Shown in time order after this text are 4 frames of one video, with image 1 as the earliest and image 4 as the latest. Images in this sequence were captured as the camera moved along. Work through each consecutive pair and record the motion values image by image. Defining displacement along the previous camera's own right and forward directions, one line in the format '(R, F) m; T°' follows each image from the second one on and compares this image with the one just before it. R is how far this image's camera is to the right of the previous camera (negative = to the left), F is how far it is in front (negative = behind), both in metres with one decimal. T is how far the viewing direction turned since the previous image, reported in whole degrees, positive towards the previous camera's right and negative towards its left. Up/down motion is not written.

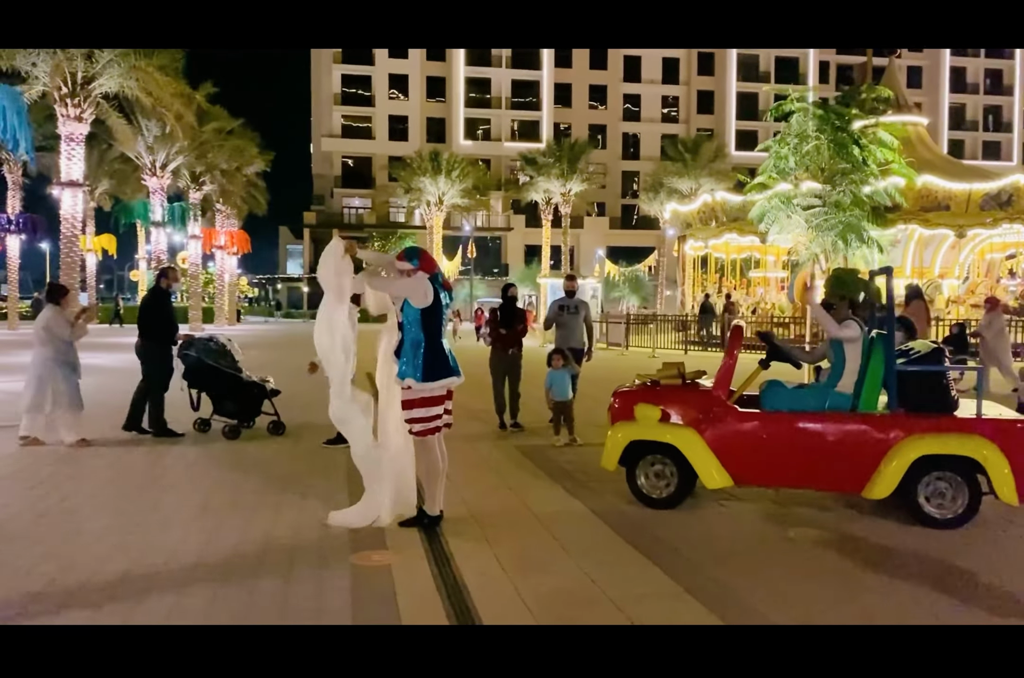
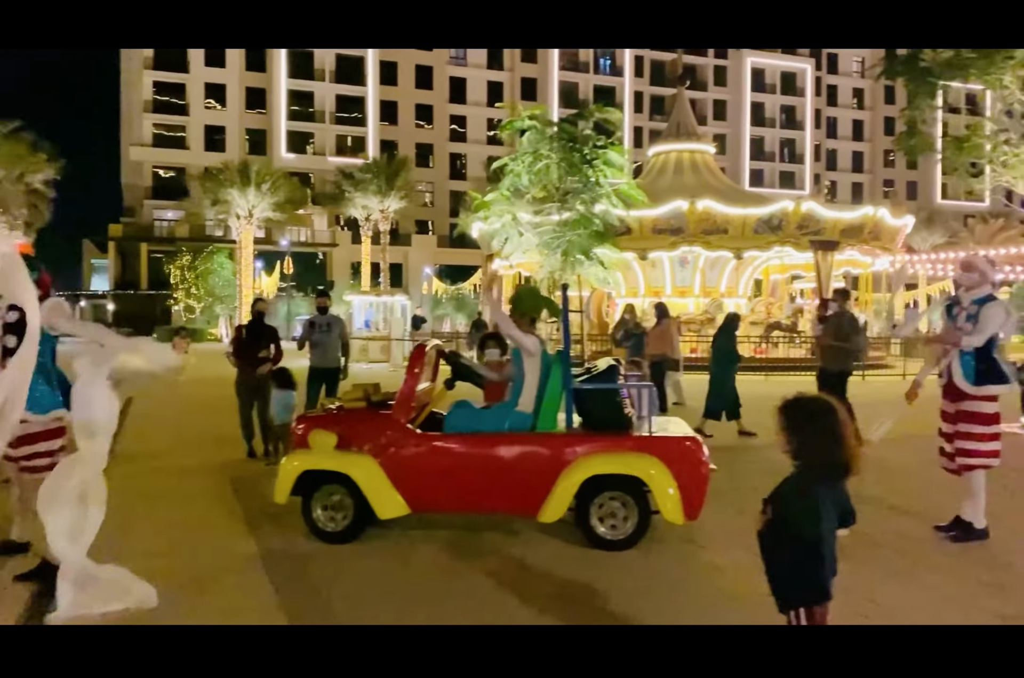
(+1.3, +0.3) m; +11°
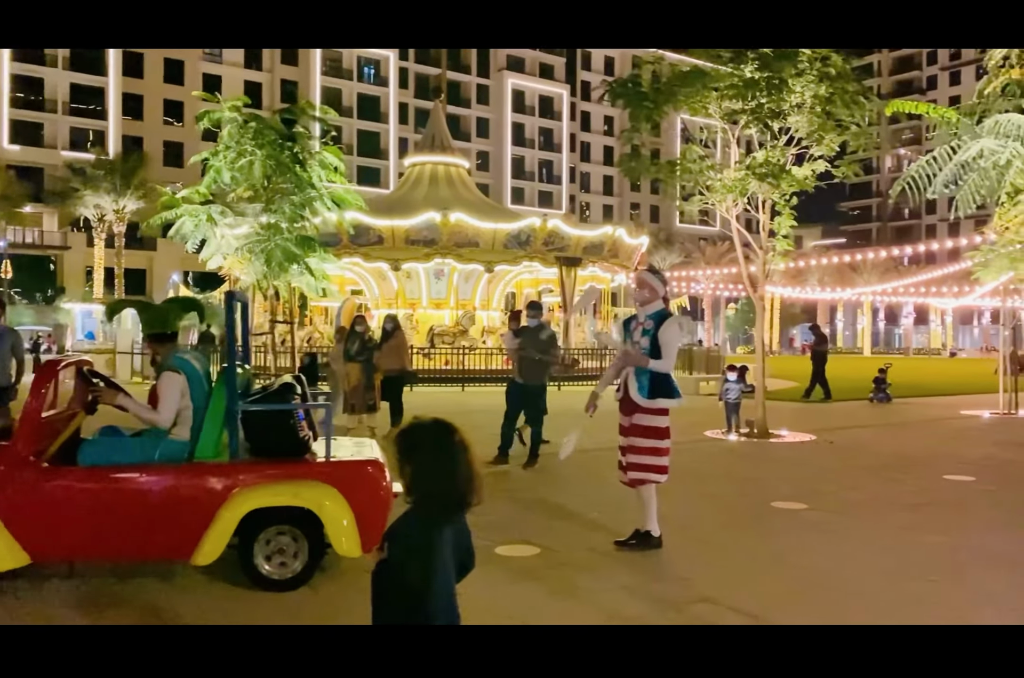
(+0.7, +0.5) m; +15°
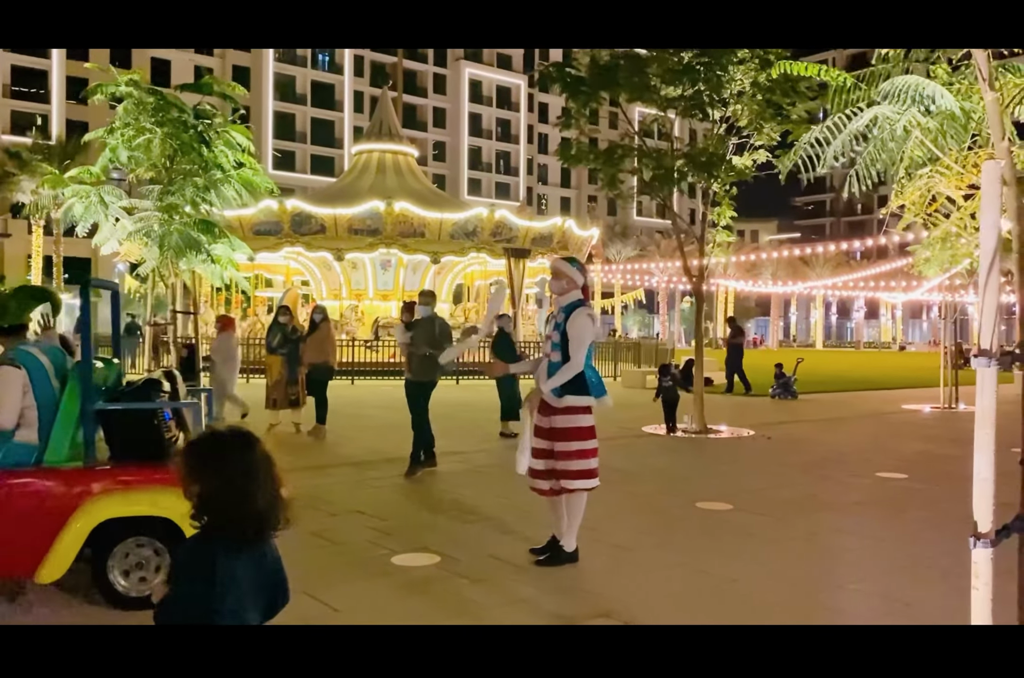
(+0.4, +0.5) m; +3°
